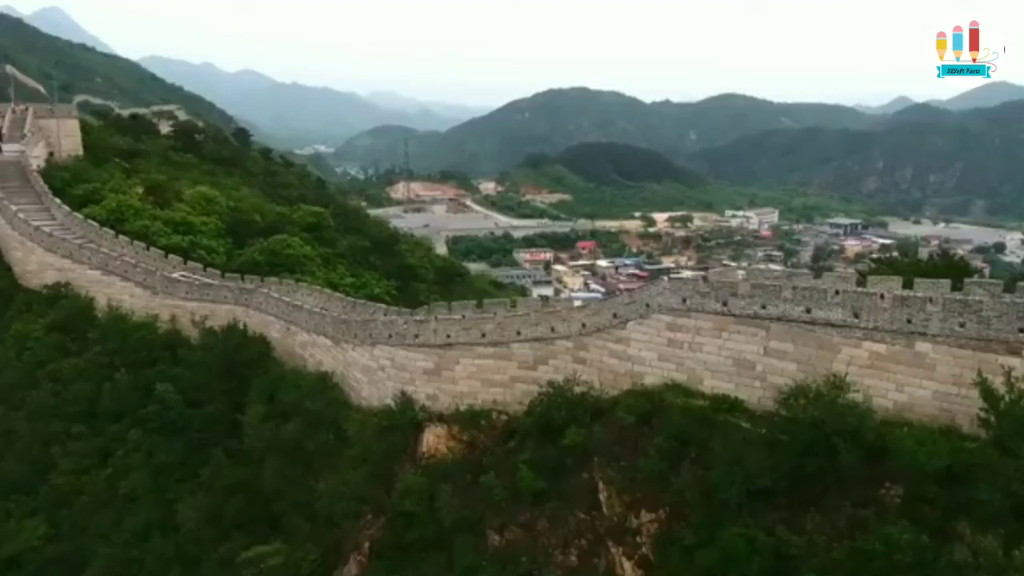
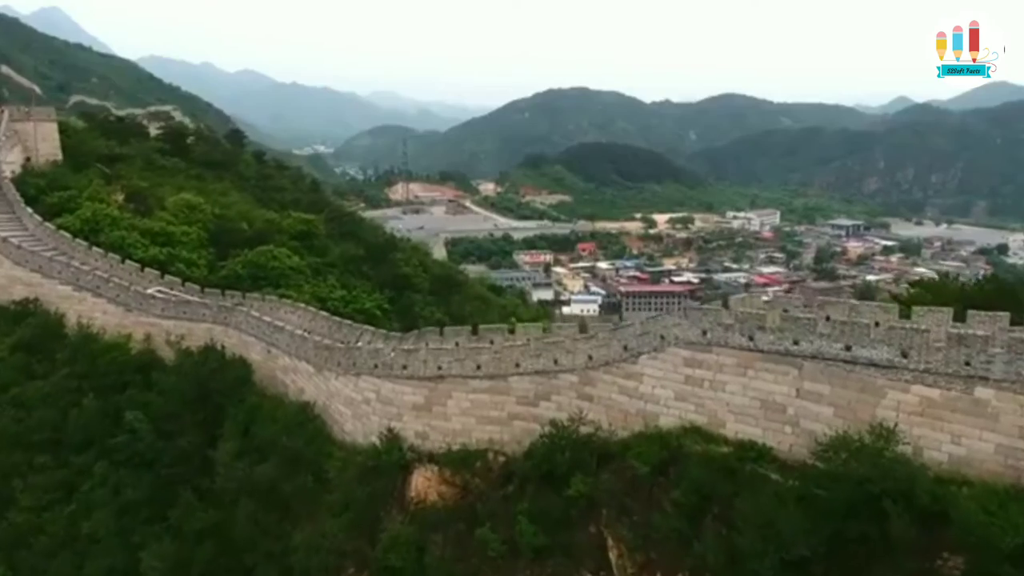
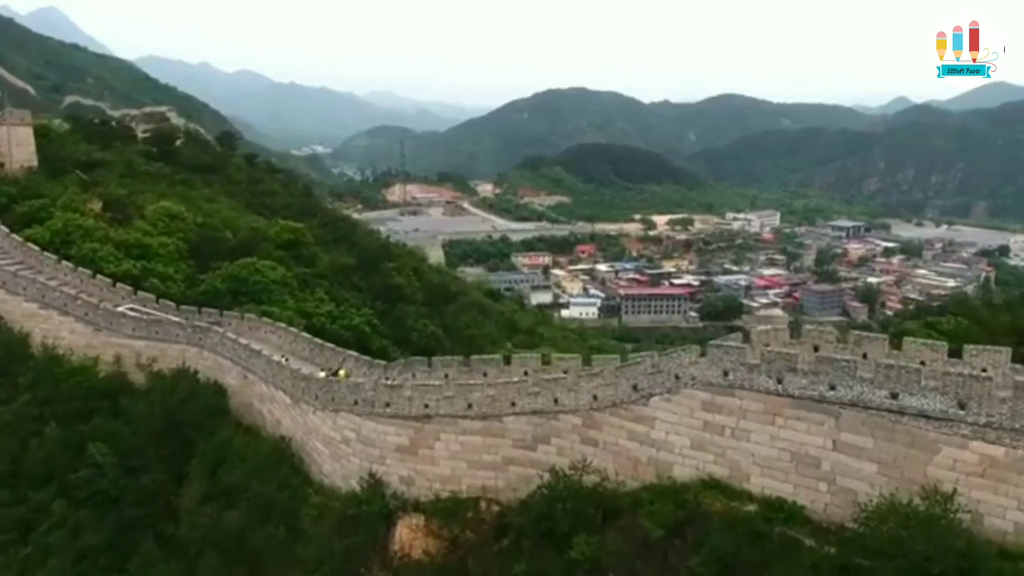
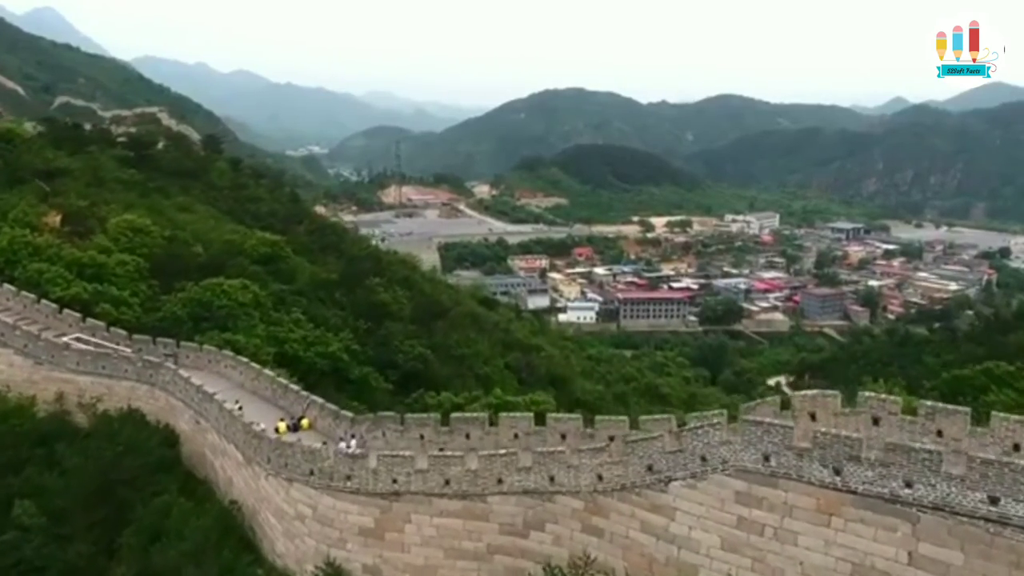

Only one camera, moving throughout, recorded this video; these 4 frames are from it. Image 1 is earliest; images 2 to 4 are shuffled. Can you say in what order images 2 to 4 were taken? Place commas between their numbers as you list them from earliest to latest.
2, 3, 4
